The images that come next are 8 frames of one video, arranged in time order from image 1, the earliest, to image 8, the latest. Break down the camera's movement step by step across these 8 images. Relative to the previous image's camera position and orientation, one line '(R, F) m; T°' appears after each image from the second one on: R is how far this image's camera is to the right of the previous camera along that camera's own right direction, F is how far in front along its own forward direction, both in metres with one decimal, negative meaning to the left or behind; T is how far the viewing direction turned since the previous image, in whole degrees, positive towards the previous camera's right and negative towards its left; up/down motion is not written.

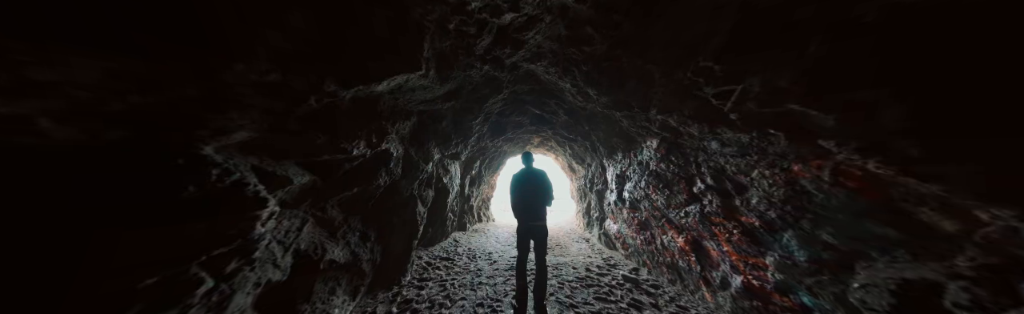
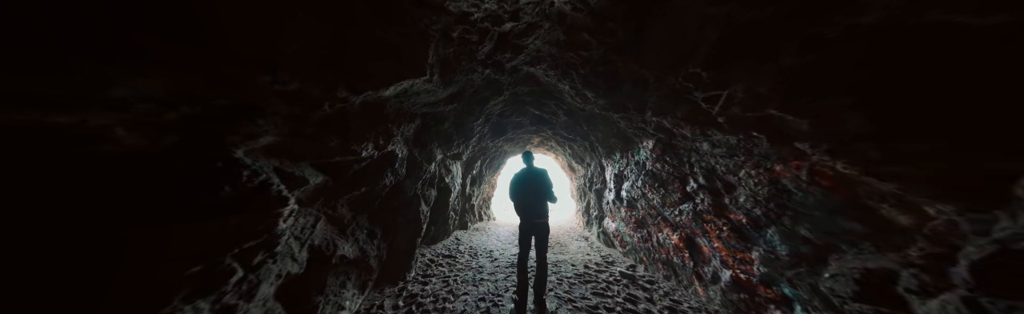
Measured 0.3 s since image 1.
(0.0, -0.2) m; 0°
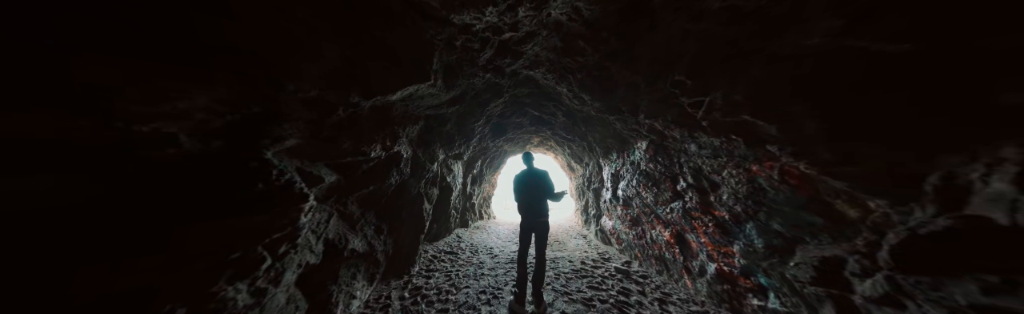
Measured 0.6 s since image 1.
(0.0, -0.2) m; 0°
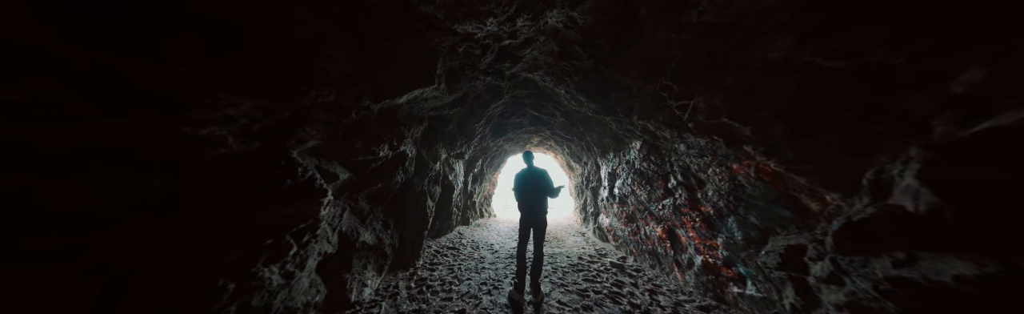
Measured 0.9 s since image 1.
(0.0, -0.2) m; 0°
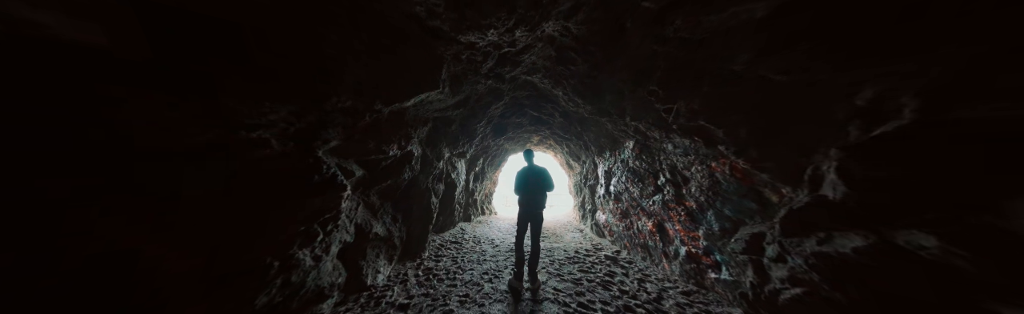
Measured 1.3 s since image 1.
(0.0, -0.3) m; 0°
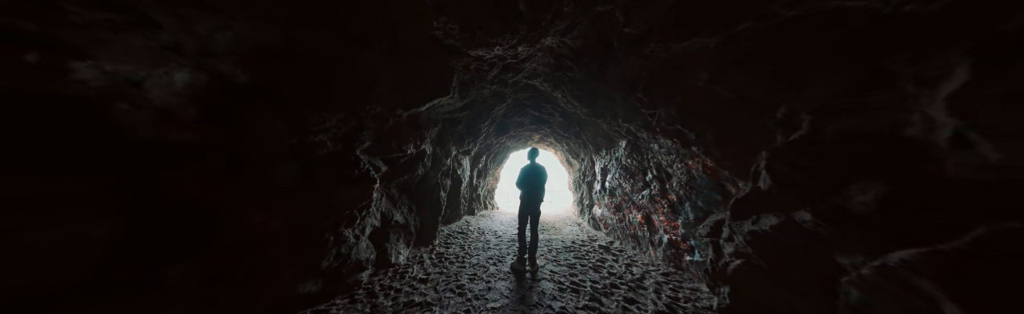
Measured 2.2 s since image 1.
(0.0, -0.5) m; 0°
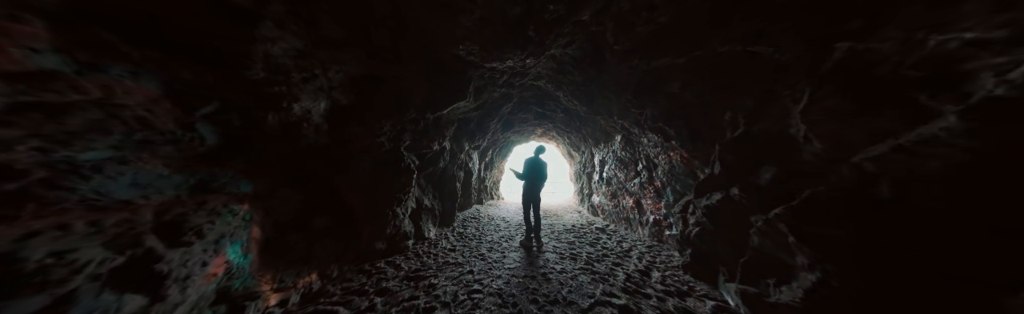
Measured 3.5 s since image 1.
(-0.1, -0.8) m; -1°
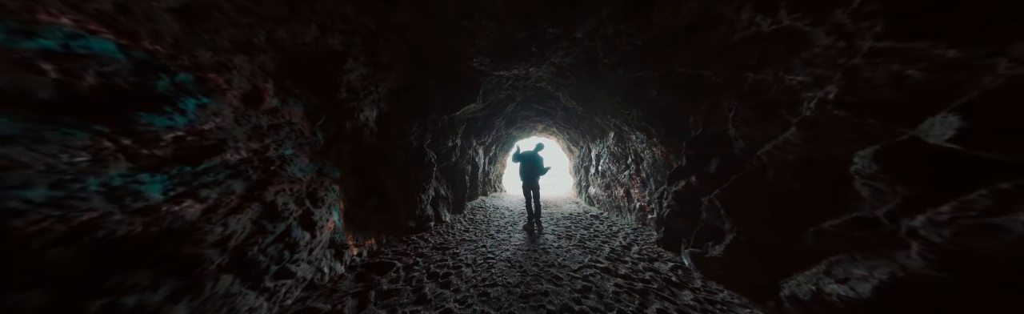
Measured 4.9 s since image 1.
(-0.1, -0.7) m; -1°
